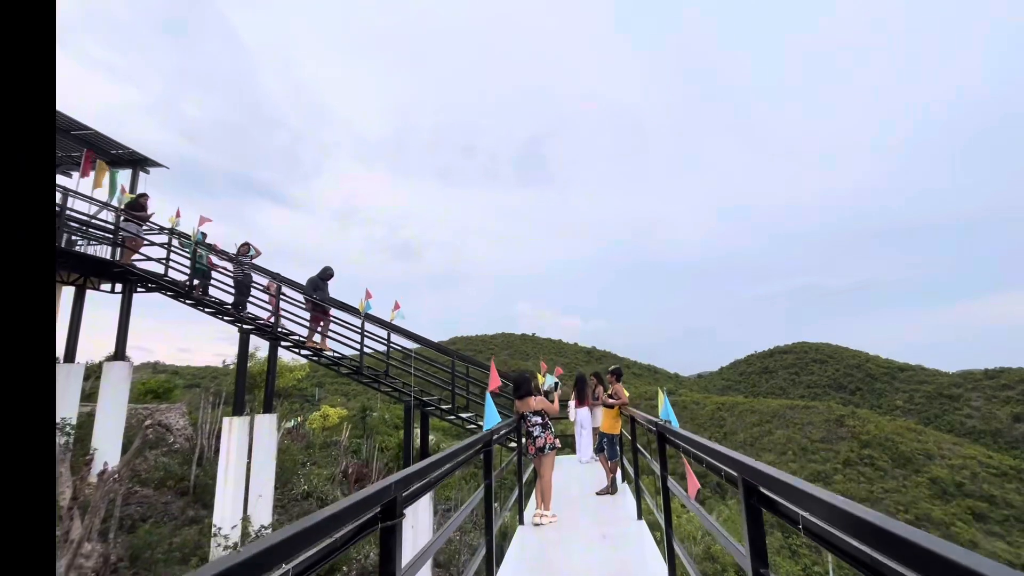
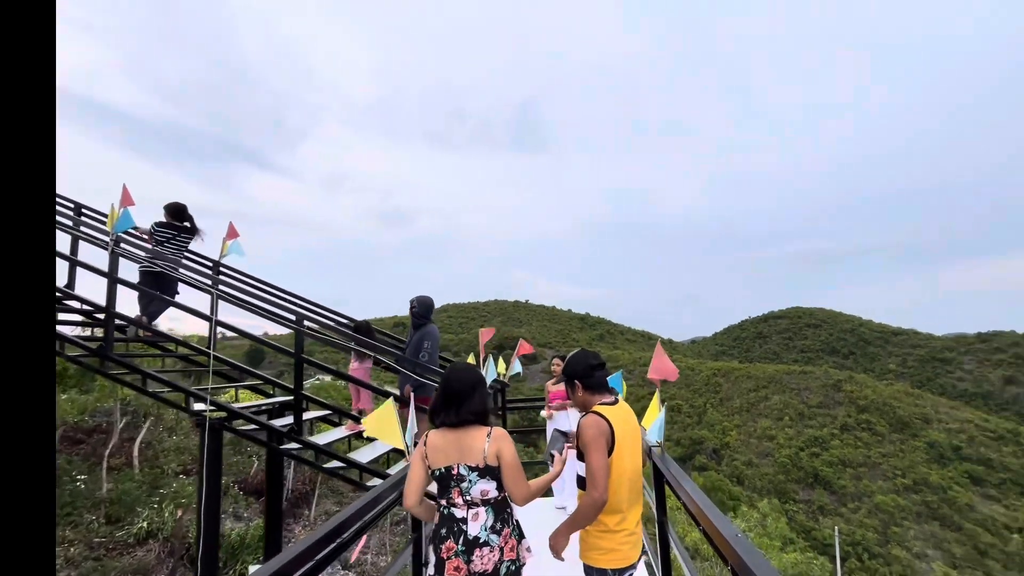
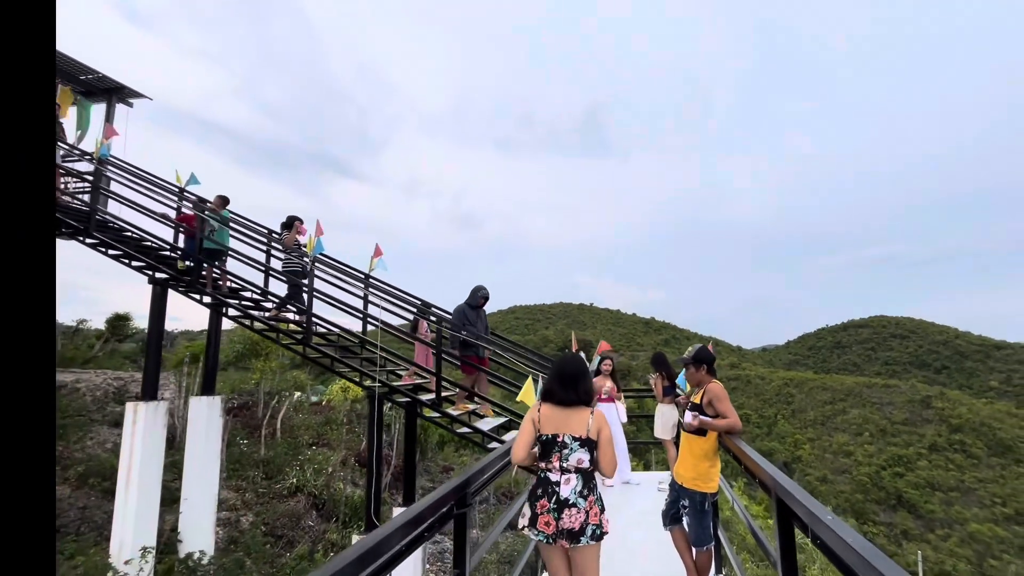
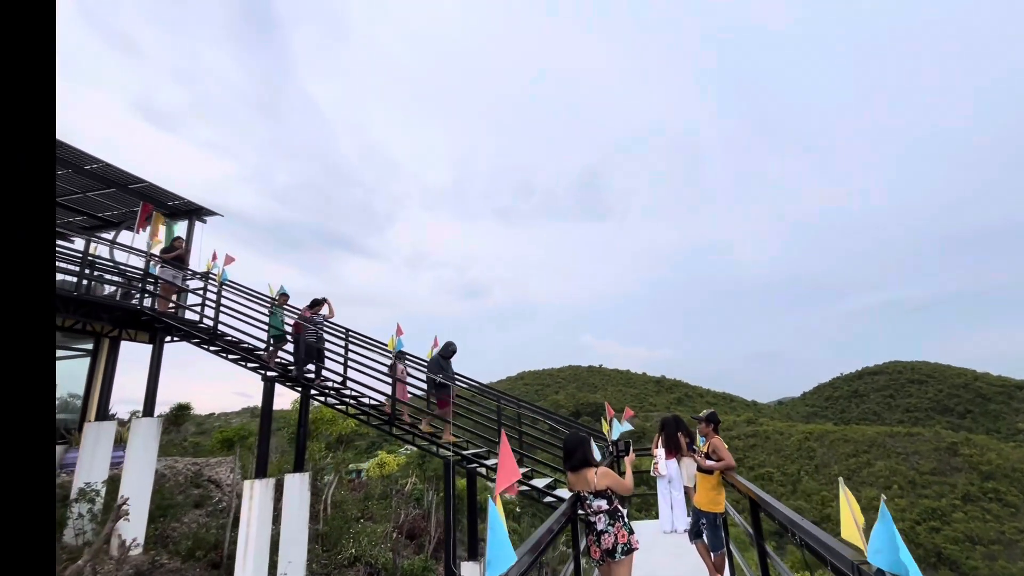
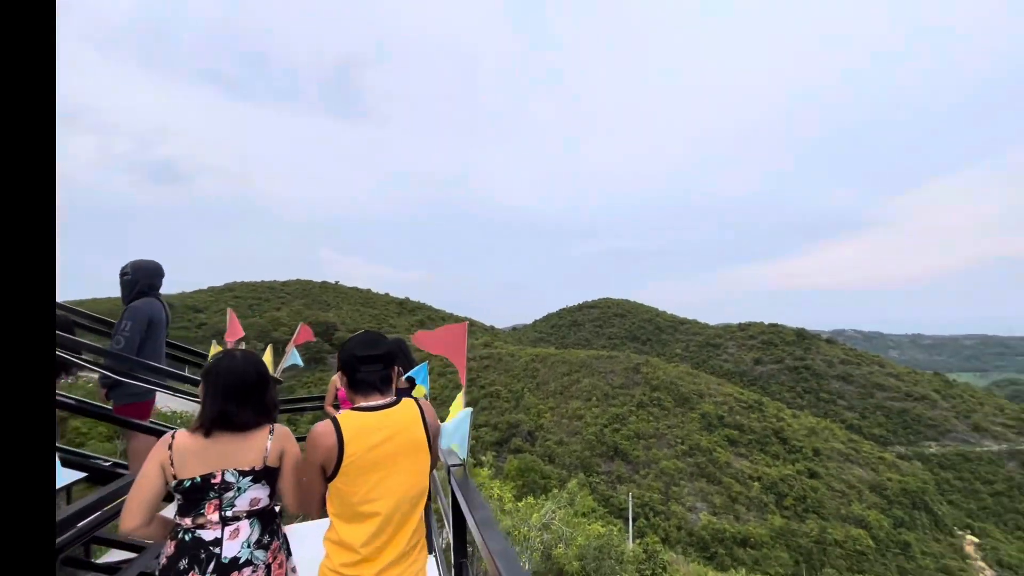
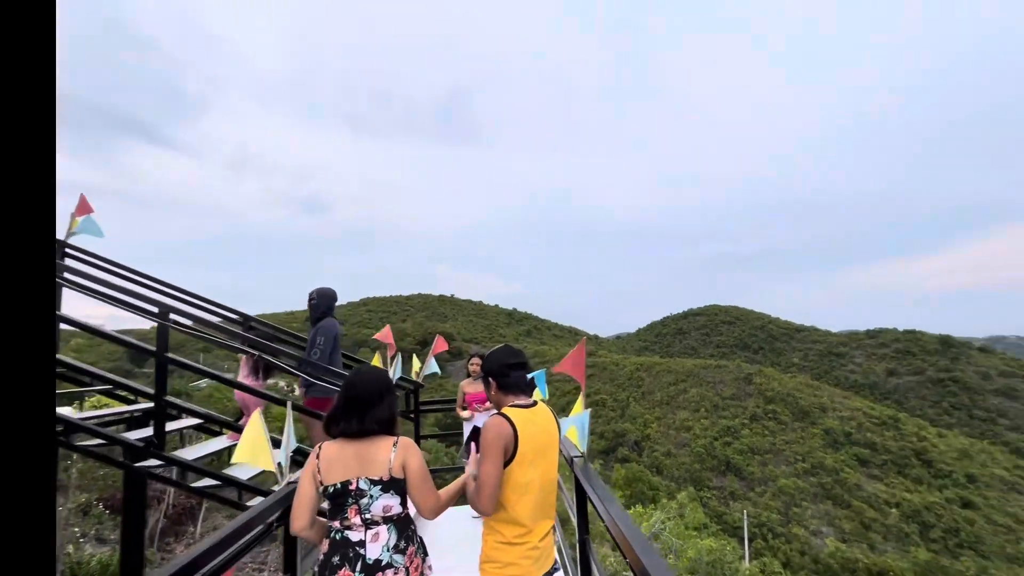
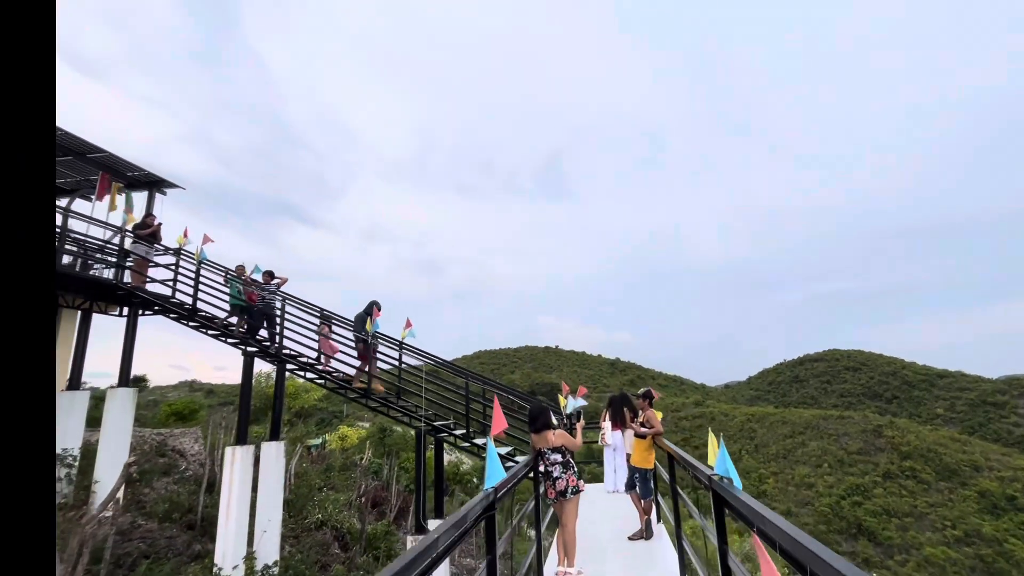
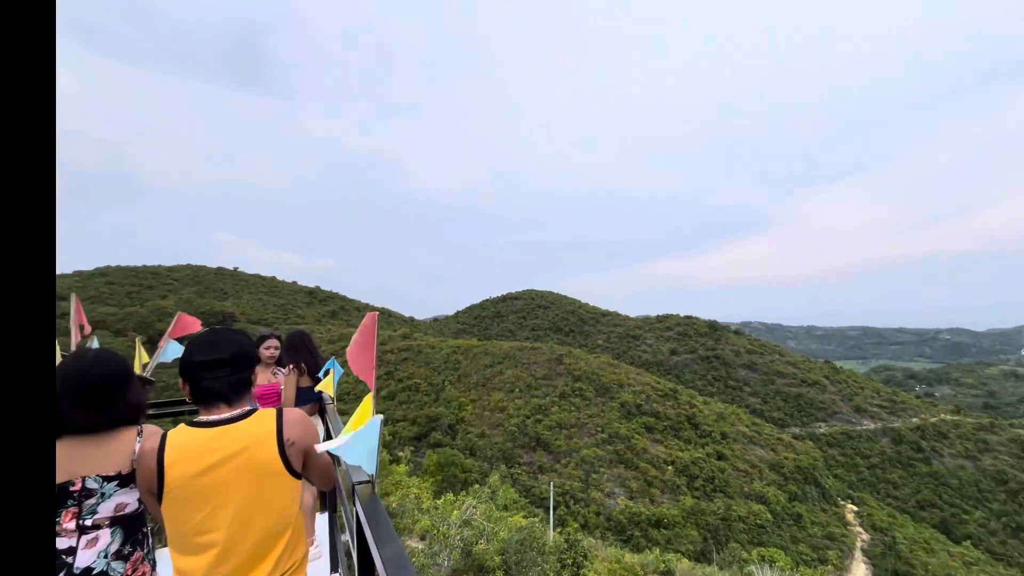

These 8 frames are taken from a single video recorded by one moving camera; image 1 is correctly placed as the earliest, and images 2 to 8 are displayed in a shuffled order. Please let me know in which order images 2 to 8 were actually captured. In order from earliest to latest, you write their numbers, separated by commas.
7, 4, 3, 2, 6, 5, 8
